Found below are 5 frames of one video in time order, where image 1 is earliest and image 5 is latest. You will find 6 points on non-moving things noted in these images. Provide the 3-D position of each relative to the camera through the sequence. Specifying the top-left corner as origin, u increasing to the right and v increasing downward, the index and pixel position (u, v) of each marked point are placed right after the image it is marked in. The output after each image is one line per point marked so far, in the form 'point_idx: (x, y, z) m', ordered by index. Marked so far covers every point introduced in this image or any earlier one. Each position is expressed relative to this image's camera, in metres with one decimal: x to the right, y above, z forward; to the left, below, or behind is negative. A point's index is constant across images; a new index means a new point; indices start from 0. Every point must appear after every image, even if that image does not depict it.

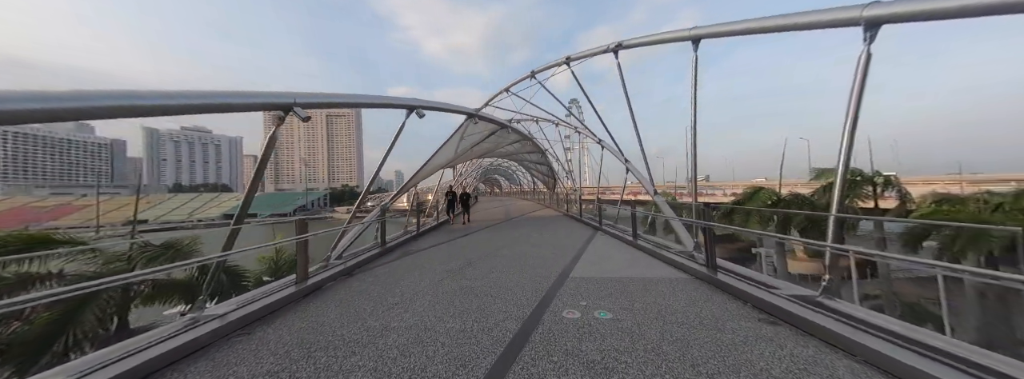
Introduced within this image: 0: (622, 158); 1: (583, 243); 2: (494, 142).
0: (+5.5, +1.6, +12.1) m
1: (+1.8, -1.4, +6.2) m
2: (-1.5, +3.6, +18.0) m
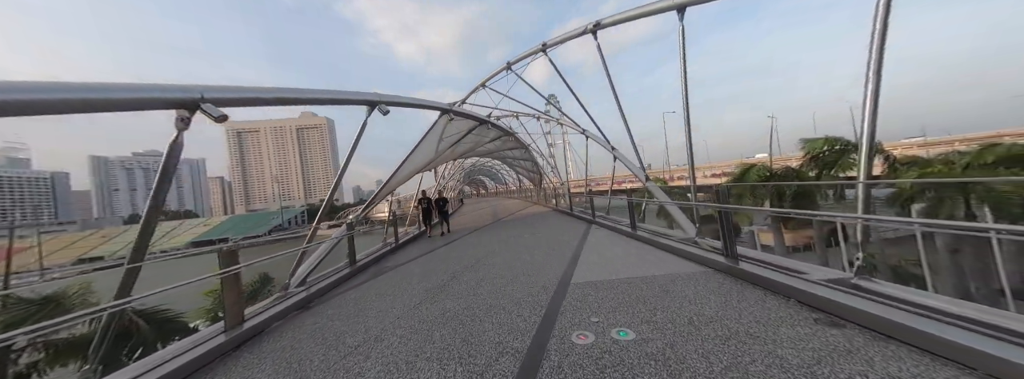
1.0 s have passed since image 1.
0: (+4.7, +2.1, +11.7) m
1: (+1.6, -1.2, +5.7) m
2: (-2.8, +3.5, +17.3) m
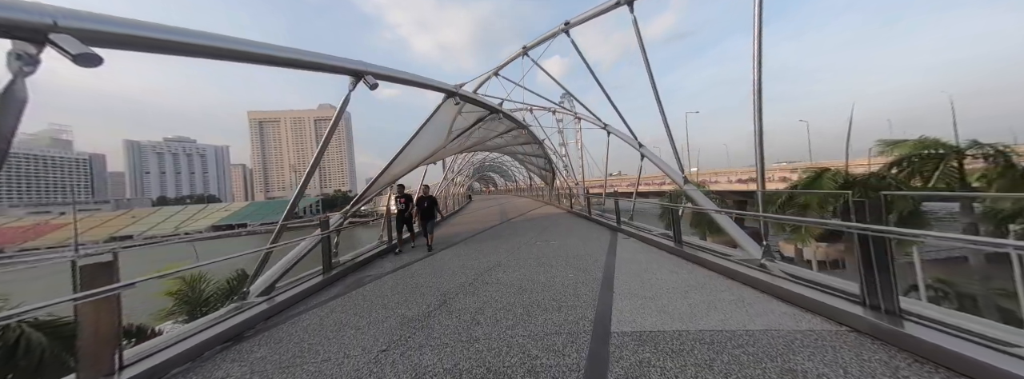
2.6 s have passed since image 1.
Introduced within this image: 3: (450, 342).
0: (+5.2, +2.0, +10.4) m
1: (+1.8, -1.2, +4.5) m
2: (-2.0, +3.8, +16.2) m
3: (-0.6, -1.4, +2.2) m
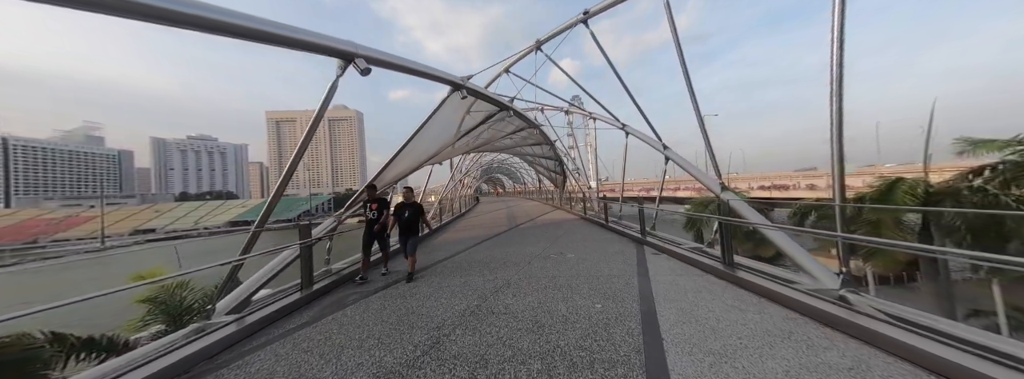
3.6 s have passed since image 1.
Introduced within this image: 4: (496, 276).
0: (+5.7, +1.8, +9.5) m
1: (+2.0, -1.3, +3.8) m
2: (-1.3, +3.6, +15.6) m
3: (-0.5, -1.4, +1.5) m
4: (-0.3, -1.4, +4.0) m
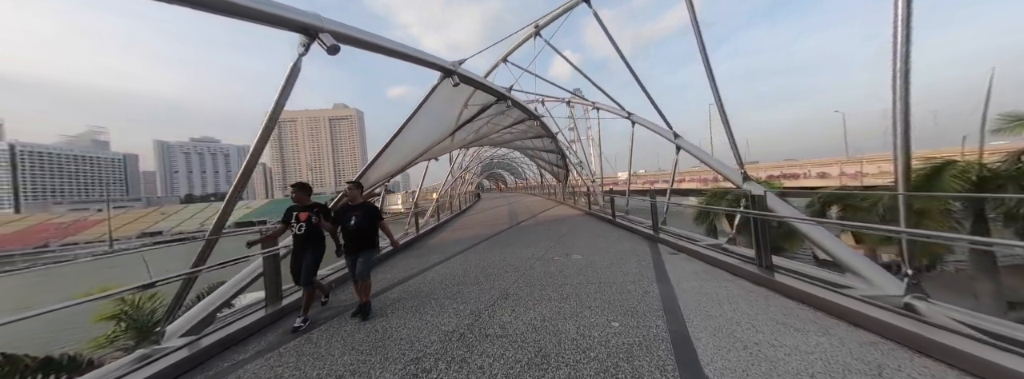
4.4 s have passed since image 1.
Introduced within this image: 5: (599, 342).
0: (+5.6, +2.1, +8.9) m
1: (+1.9, -1.2, +3.2) m
2: (-1.3, +3.9, +15.0) m
3: (-0.5, -1.4, +1.0) m
4: (-0.3, -1.4, +3.5) m
5: (+0.8, -1.3, +2.1) m
